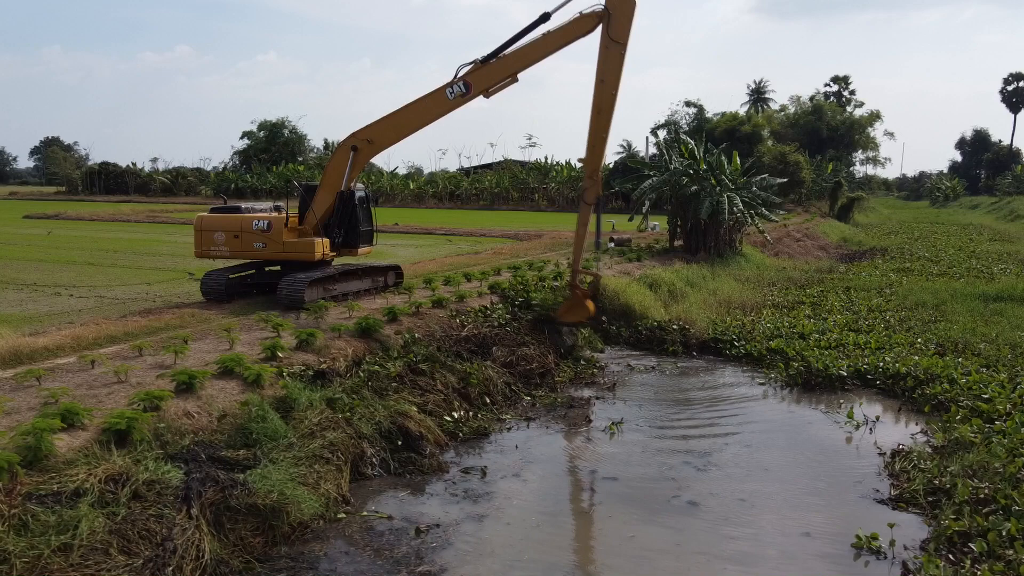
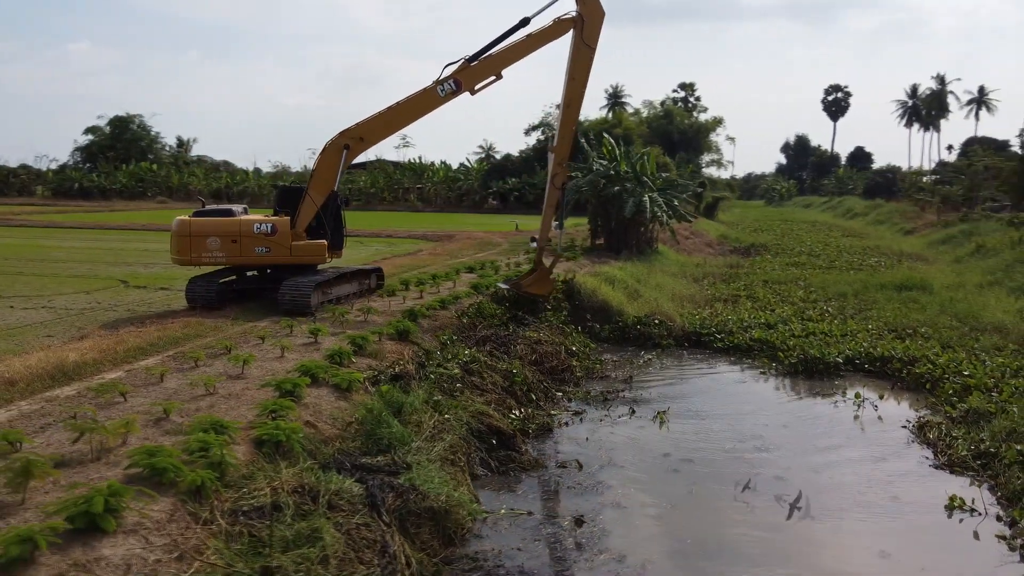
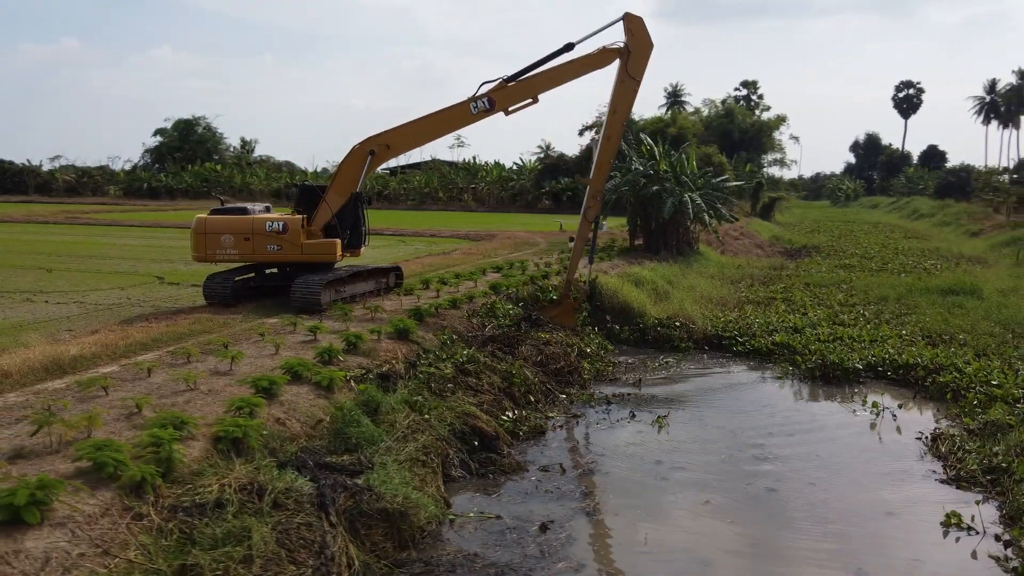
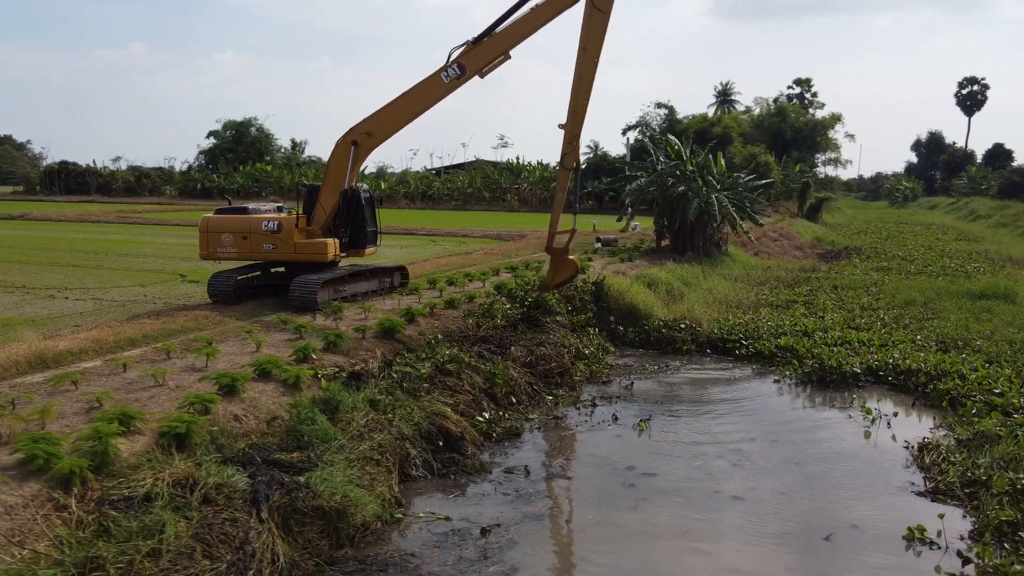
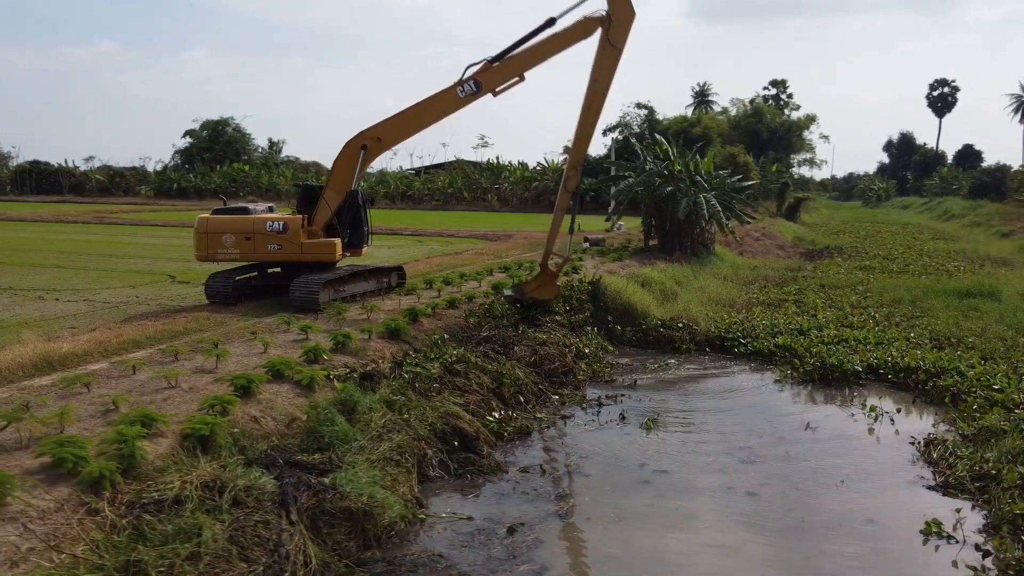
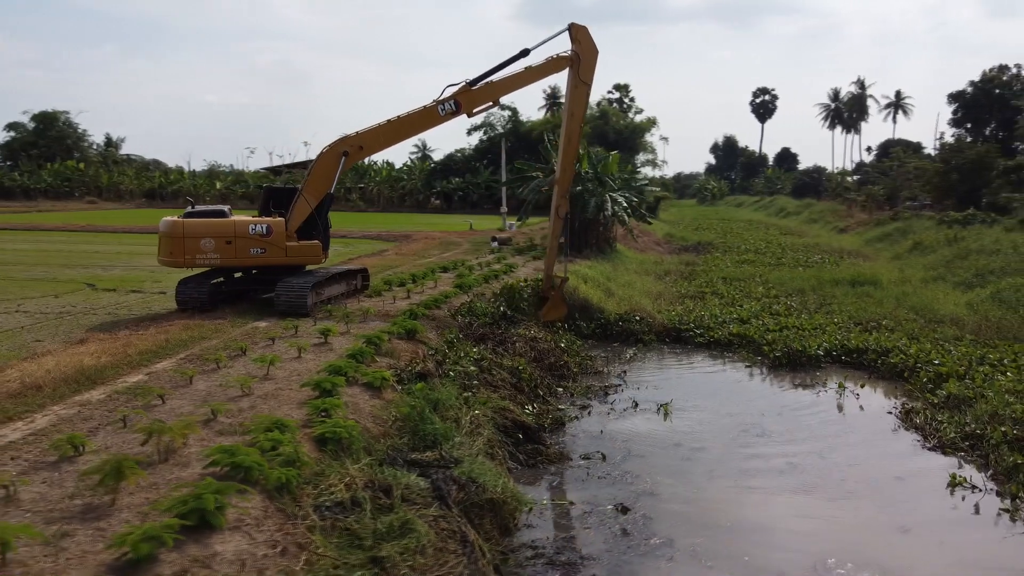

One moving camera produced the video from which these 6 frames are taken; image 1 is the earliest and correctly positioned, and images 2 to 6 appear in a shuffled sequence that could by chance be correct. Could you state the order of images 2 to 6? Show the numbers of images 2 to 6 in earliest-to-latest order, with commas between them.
4, 5, 3, 2, 6
